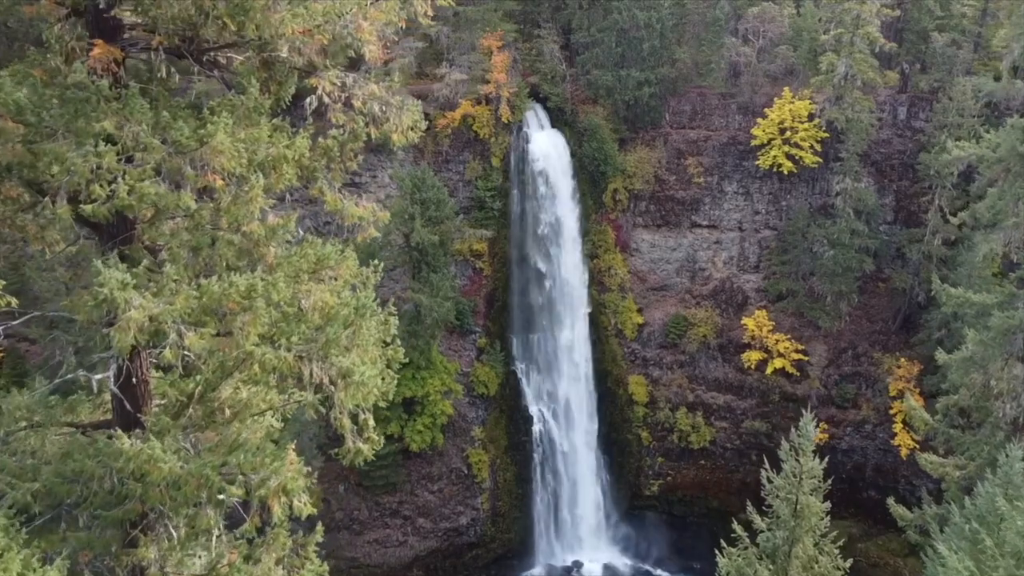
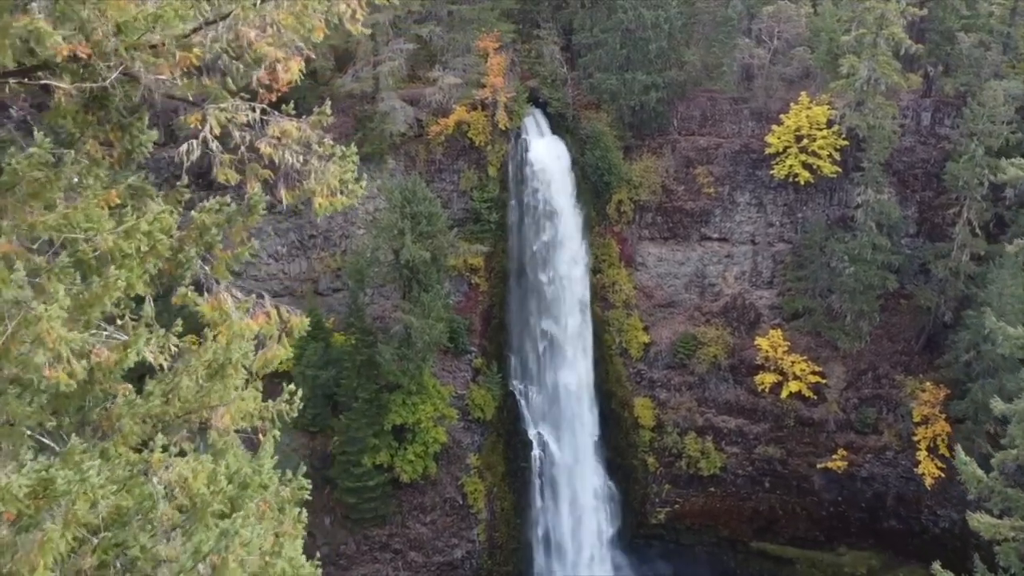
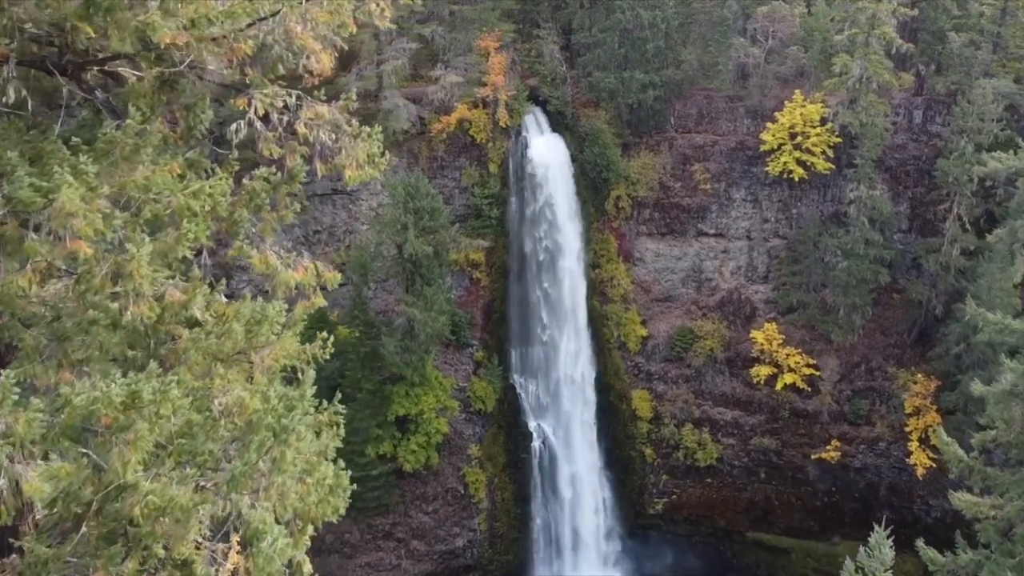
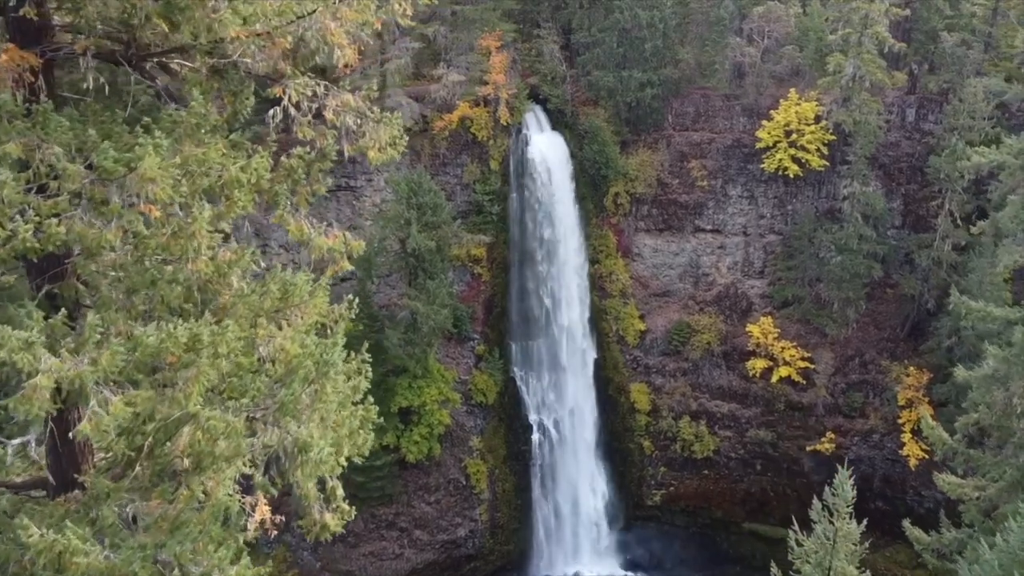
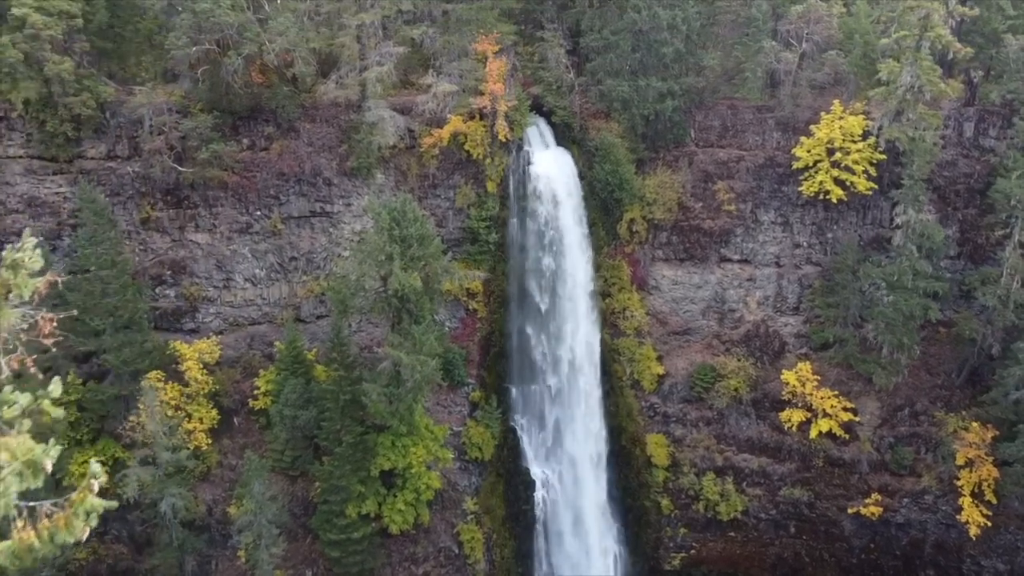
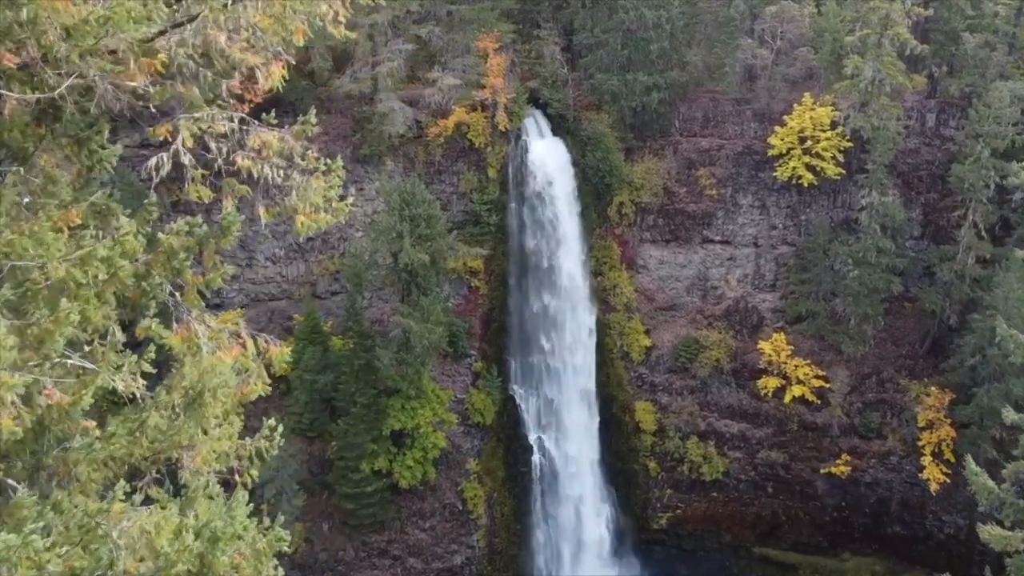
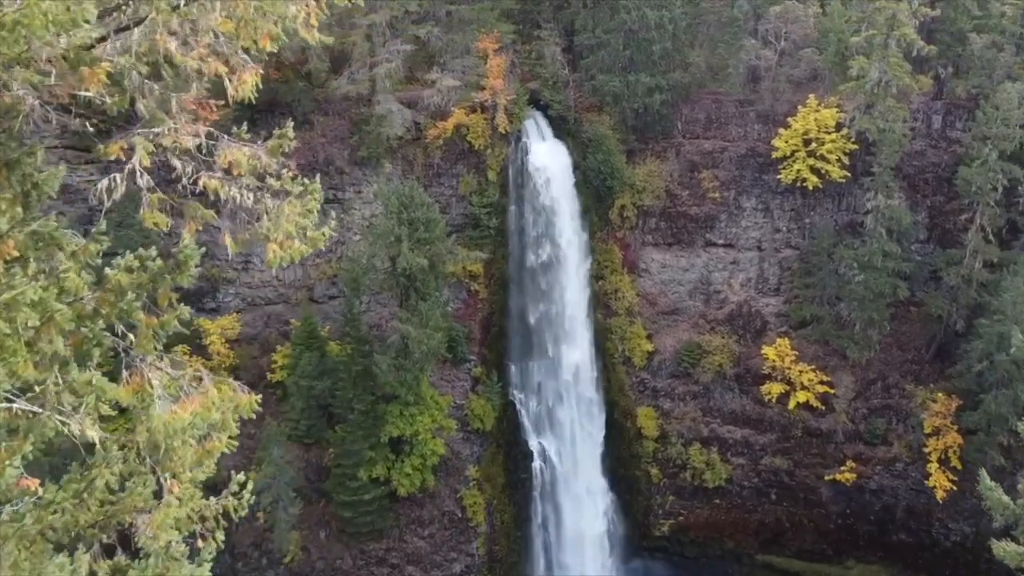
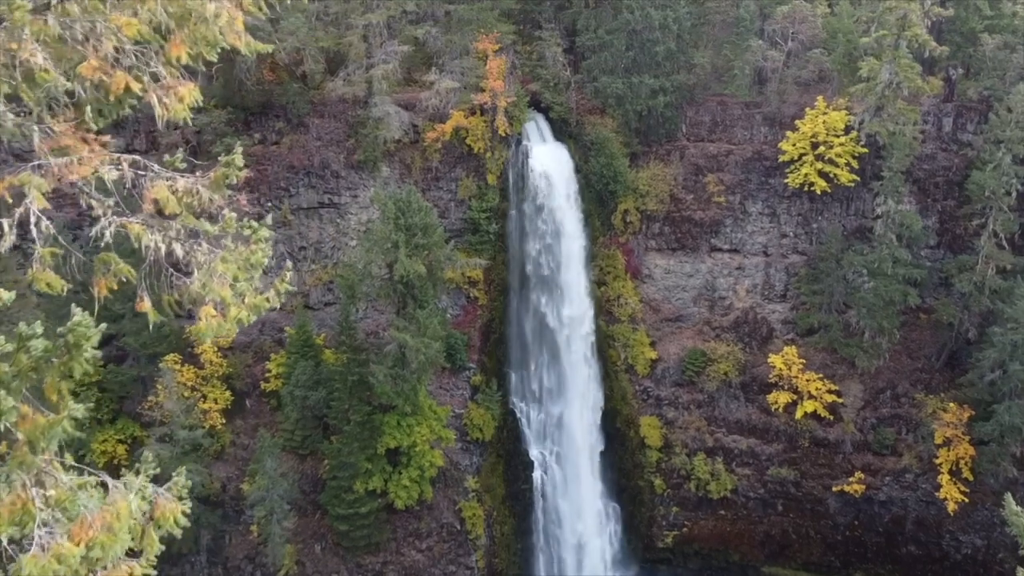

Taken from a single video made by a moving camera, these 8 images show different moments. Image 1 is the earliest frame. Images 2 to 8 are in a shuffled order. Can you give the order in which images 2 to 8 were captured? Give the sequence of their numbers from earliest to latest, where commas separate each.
4, 3, 2, 6, 7, 8, 5
